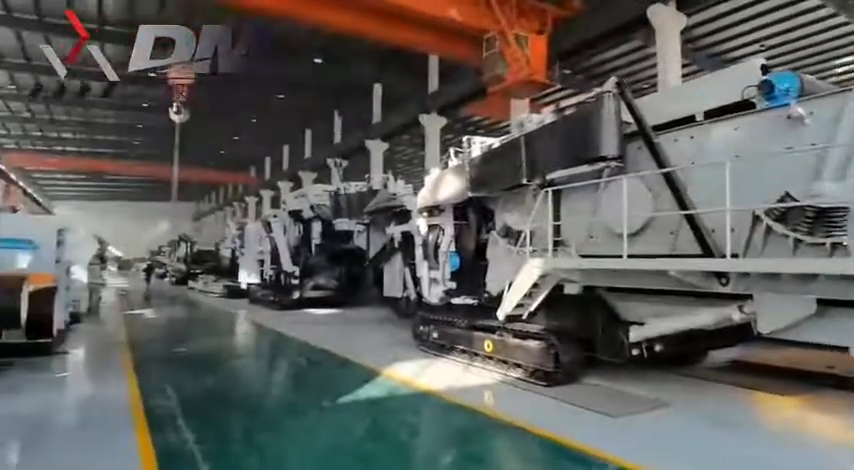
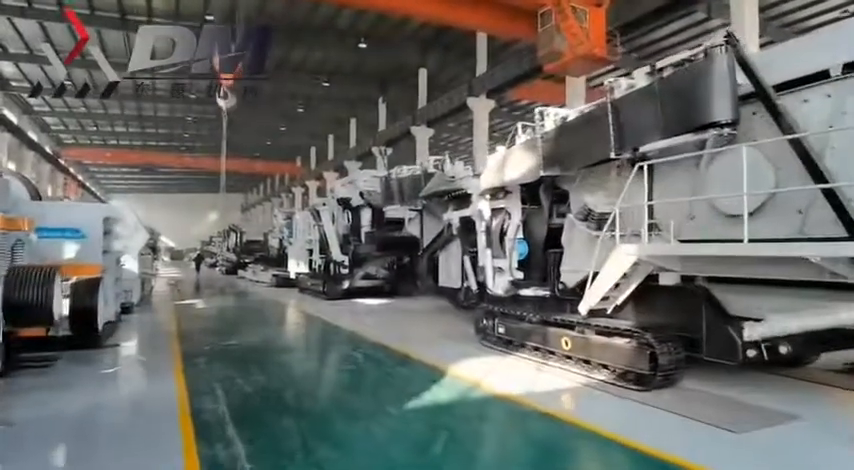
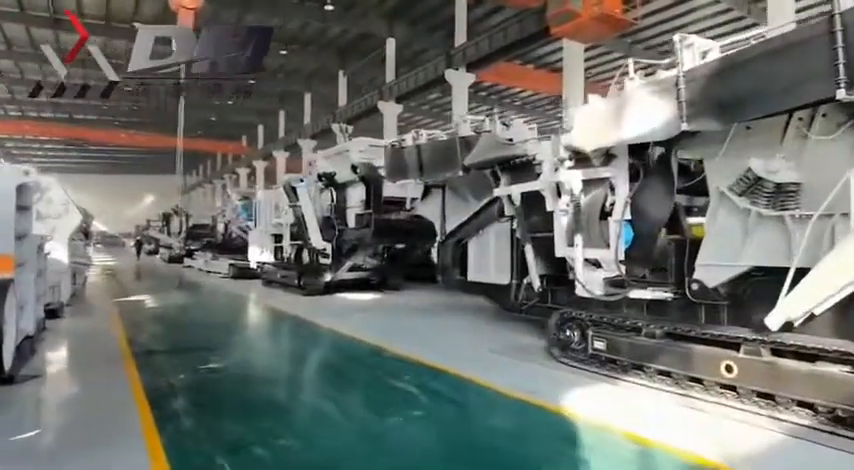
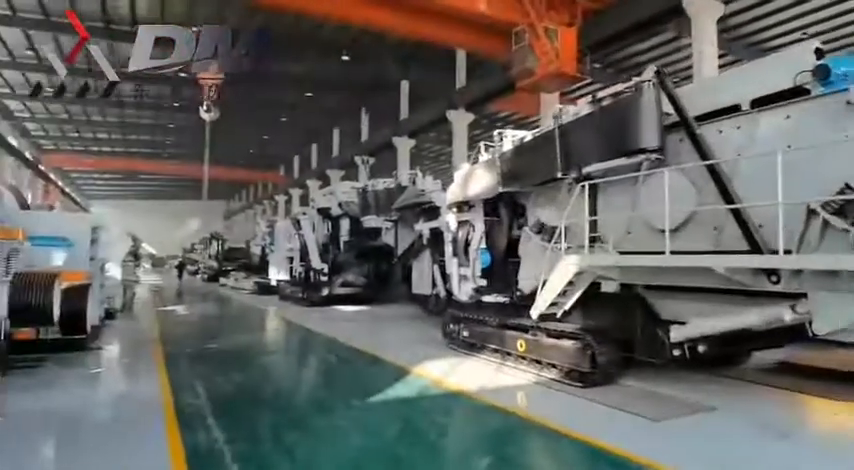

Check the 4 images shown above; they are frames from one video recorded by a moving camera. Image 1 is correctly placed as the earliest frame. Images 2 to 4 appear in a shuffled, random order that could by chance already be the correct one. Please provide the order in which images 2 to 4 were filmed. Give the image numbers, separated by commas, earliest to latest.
4, 2, 3
